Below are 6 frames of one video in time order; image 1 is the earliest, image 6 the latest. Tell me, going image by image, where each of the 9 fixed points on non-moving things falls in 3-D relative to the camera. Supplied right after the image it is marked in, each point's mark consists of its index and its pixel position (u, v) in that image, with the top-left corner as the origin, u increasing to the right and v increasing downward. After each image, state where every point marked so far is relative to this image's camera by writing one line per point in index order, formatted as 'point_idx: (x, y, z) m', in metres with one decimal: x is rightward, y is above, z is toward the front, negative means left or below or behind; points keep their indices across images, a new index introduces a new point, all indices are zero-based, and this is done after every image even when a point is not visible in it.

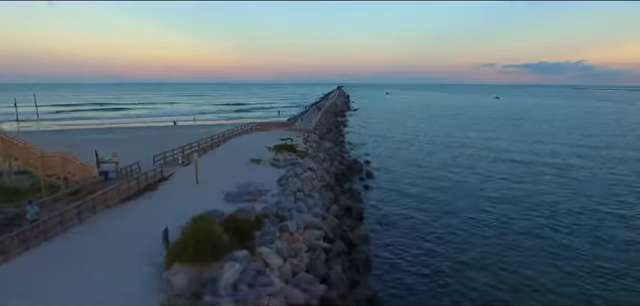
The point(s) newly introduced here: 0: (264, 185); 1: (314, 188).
0: (-2.5, -1.4, +16.8) m
1: (-0.2, -1.6, +17.8) m
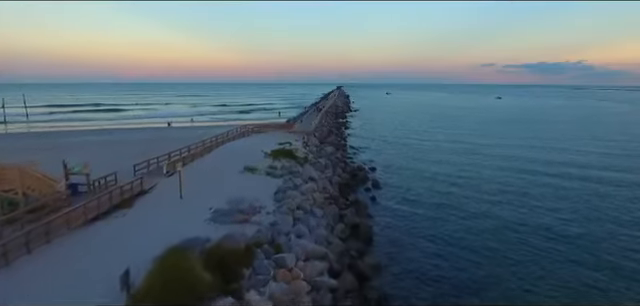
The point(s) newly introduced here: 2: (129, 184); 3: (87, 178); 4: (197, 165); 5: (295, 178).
0: (-2.4, -1.8, +14.5) m
1: (-0.1, -2.0, +15.6) m
2: (-7.5, -1.2, +15.0) m
3: (-9.0, -1.0, +15.0) m
4: (-6.4, -0.7, +19.9) m
5: (-1.2, -1.2, +18.4) m
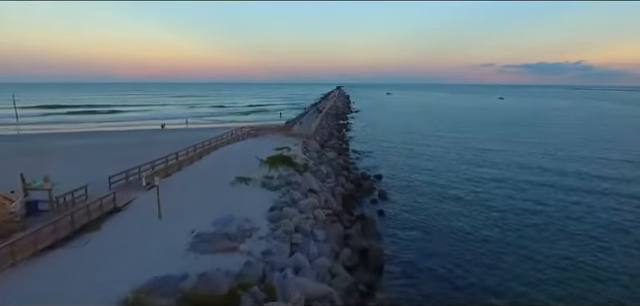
0: (-2.3, -2.2, +12.4) m
1: (-0.1, -2.4, +13.4) m
2: (-7.4, -1.6, +12.9) m
3: (-8.9, -1.4, +12.8) m
4: (-6.4, -1.0, +17.8) m
5: (-1.1, -1.6, +16.3) m
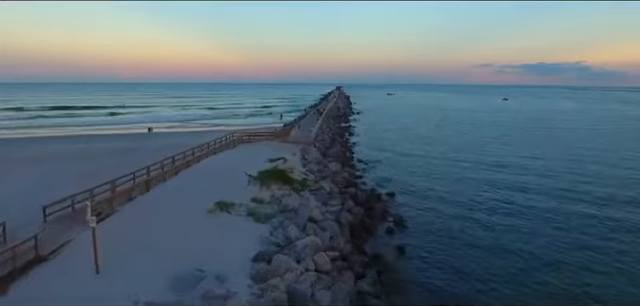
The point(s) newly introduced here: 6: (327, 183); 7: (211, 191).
0: (-2.2, -2.8, +8.7) m
1: (0.0, -3.1, +9.7) m
2: (-7.3, -2.3, +9.1) m
3: (-8.8, -2.0, +9.1) m
4: (-6.3, -1.7, +14.1) m
5: (-1.0, -2.3, +12.5) m
6: (+0.4, -1.5, +19.5) m
7: (-4.5, -1.5, +15.9) m
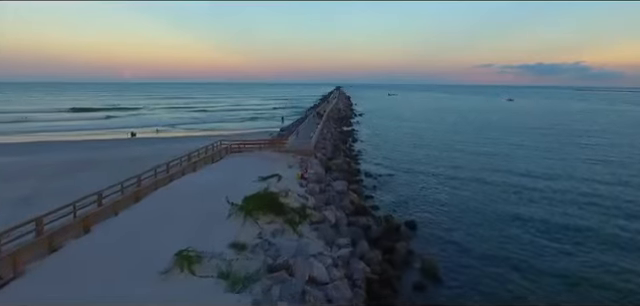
0: (-2.1, -3.6, +4.5) m
1: (+0.1, -3.9, +5.6) m
2: (-7.2, -3.0, +5.0) m
3: (-8.7, -2.8, +4.9) m
4: (-6.2, -2.5, +9.9) m
5: (-0.9, -3.1, +8.4) m
6: (+0.5, -2.3, +15.4) m
7: (-4.3, -2.3, +11.8) m
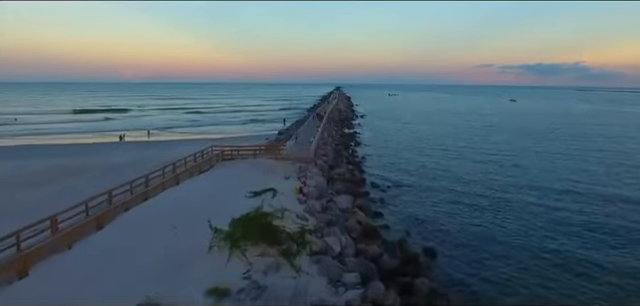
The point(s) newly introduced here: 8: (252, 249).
0: (-2.0, -4.1, +2.1) m
1: (+0.2, -4.3, +3.1) m
2: (-7.1, -3.5, +2.6) m
3: (-8.7, -3.3, +2.5) m
4: (-6.1, -3.0, +7.5) m
5: (-0.9, -3.5, +6.0) m
6: (+0.5, -2.7, +13.0) m
7: (-4.3, -2.8, +9.4) m
8: (-1.9, -2.6, +10.6) m
